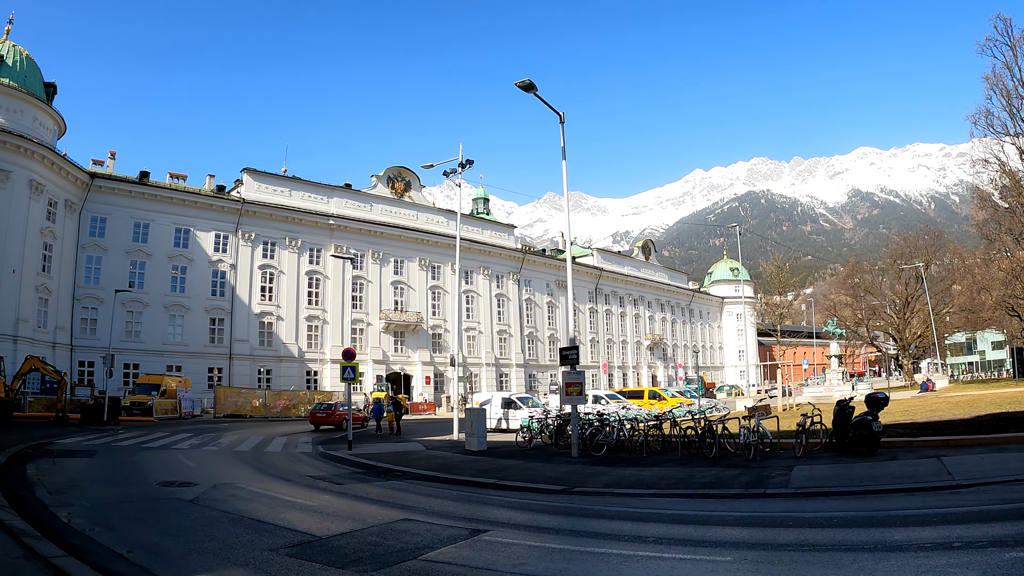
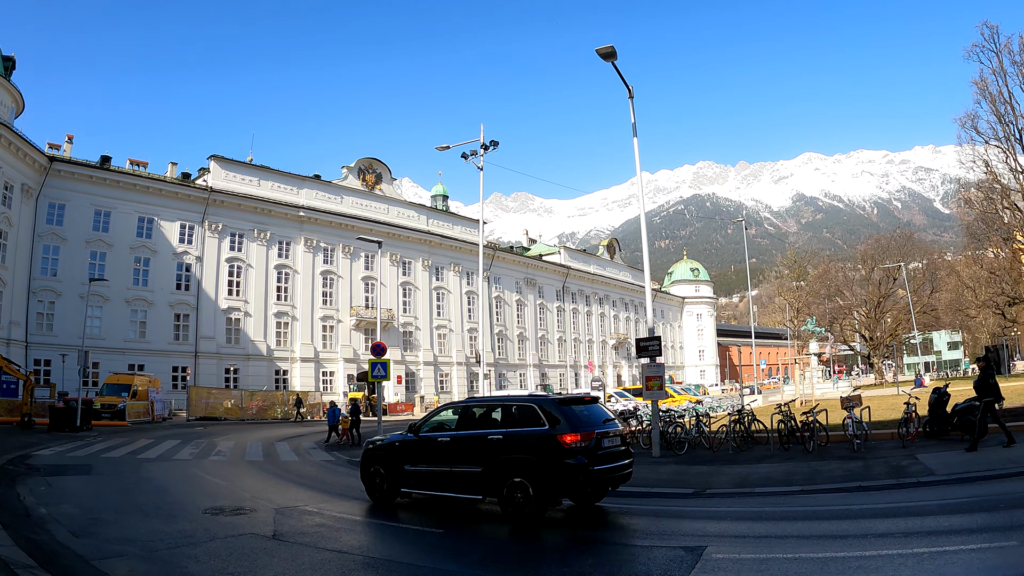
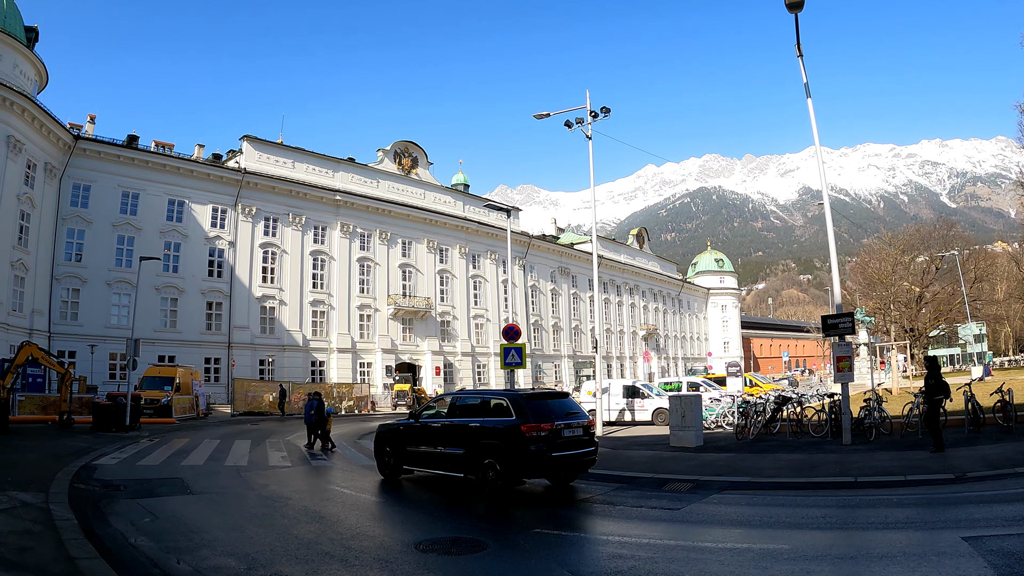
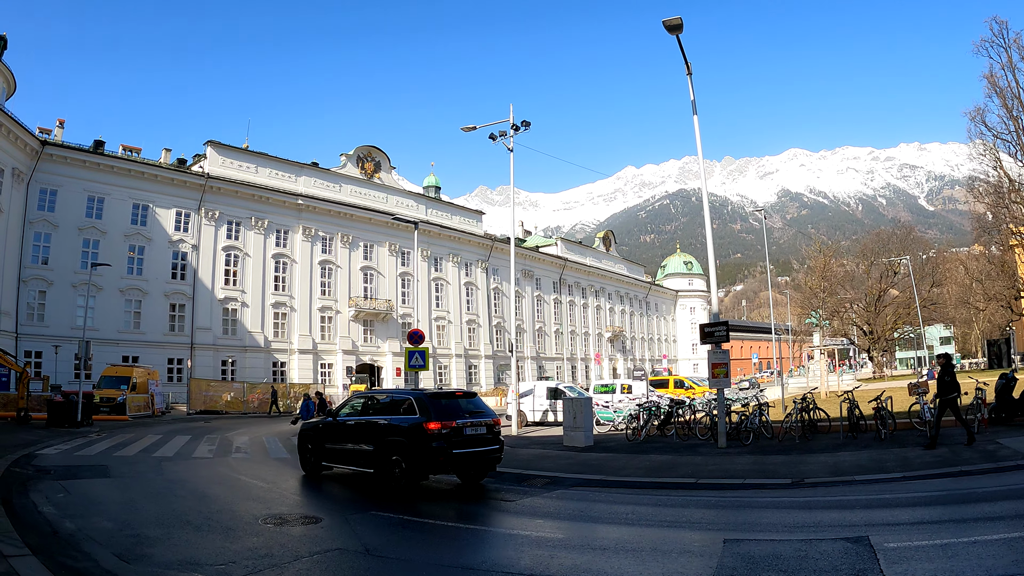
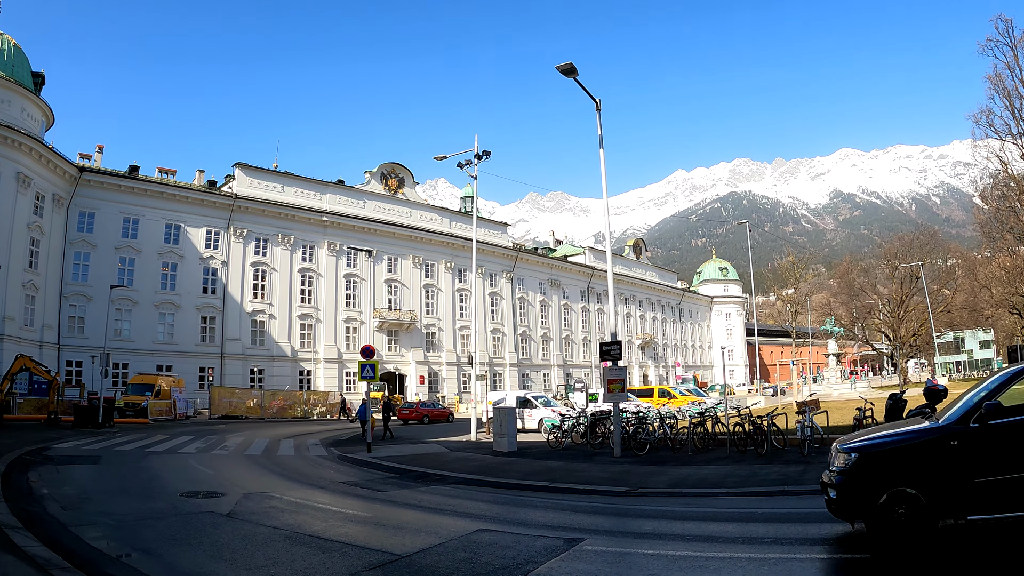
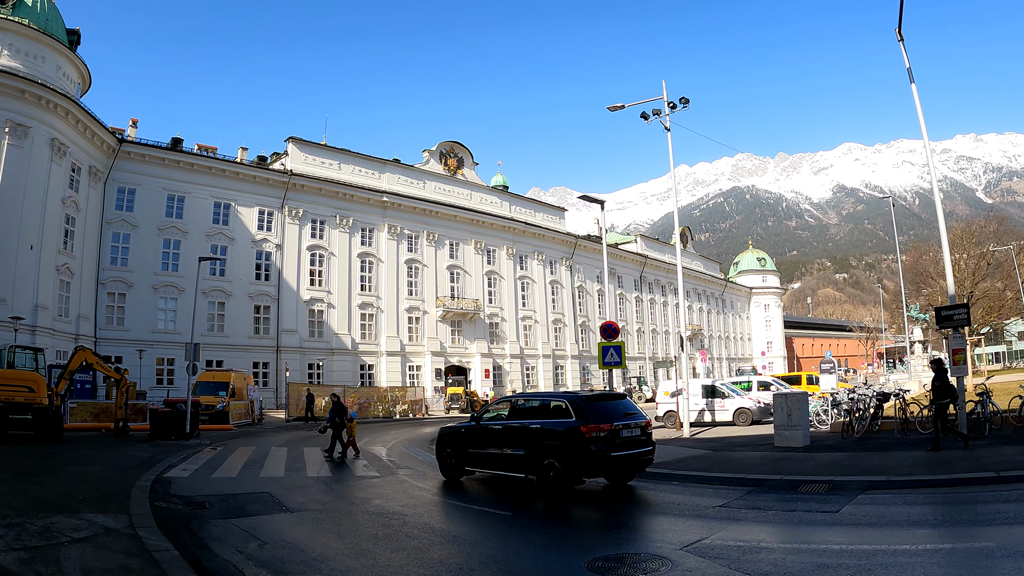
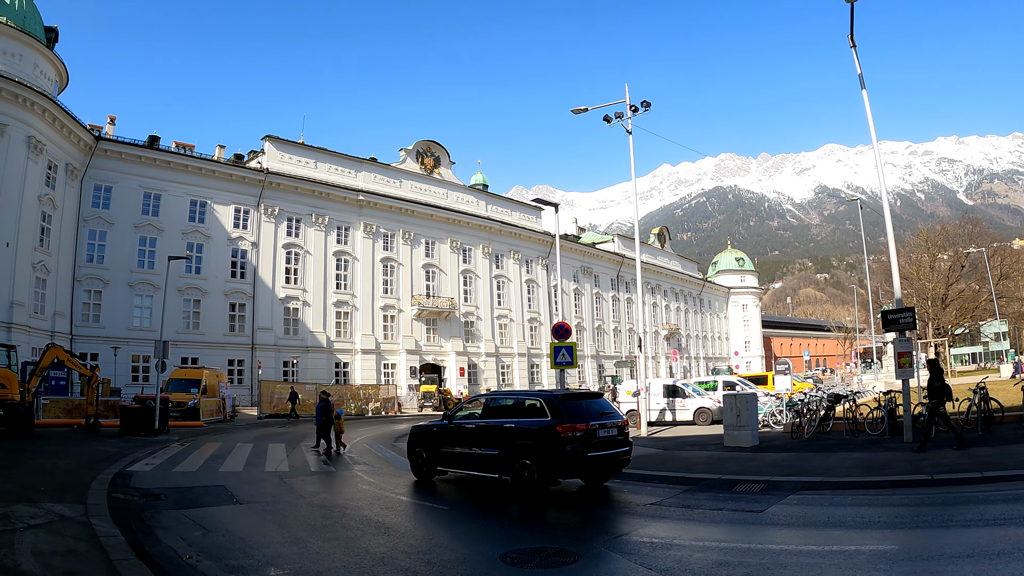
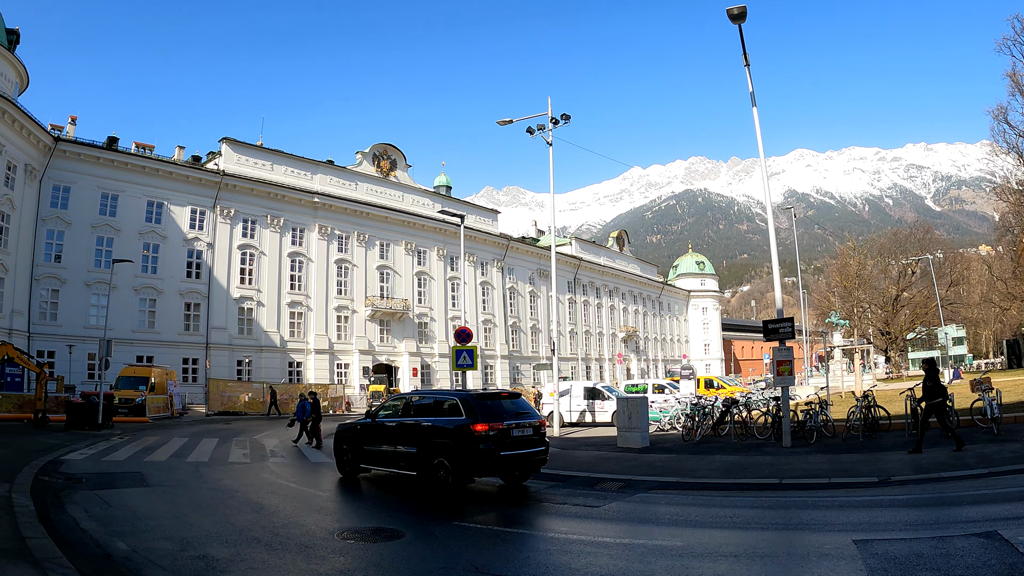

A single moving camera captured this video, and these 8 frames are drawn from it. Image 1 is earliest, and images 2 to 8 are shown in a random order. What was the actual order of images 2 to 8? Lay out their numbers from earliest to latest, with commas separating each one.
5, 2, 4, 8, 3, 7, 6
